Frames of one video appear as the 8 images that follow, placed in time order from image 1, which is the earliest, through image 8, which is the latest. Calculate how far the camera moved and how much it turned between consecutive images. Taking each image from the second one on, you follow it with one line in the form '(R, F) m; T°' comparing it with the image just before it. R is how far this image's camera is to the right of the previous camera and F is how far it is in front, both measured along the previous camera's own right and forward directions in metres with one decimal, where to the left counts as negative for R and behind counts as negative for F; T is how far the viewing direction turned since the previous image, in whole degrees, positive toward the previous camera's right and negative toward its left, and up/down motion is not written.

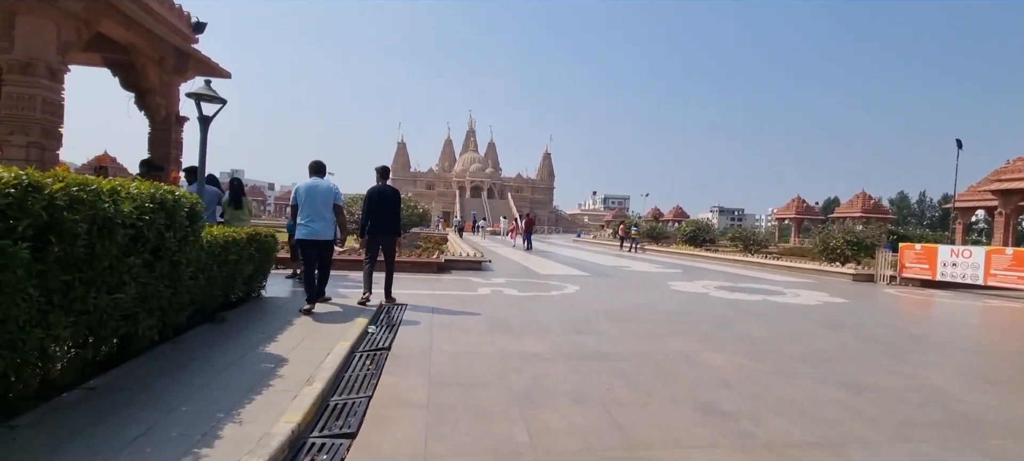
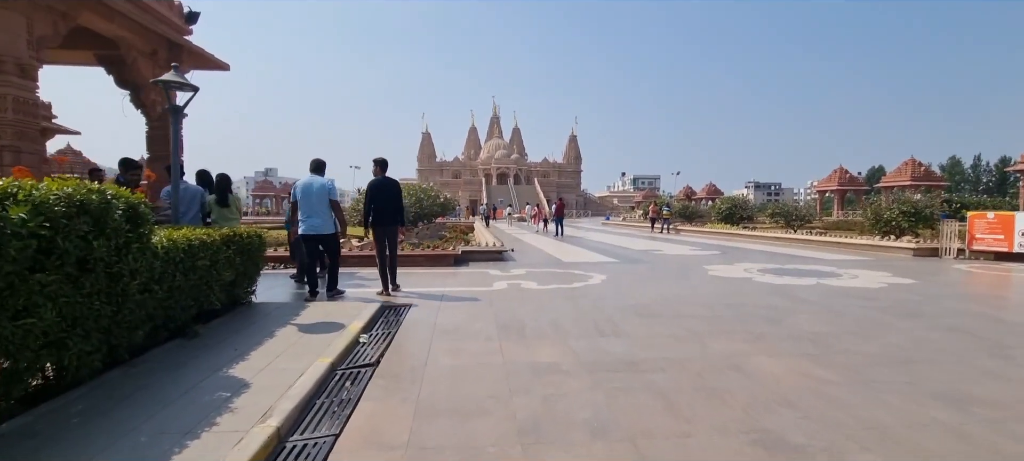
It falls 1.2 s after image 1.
(+0.2, +0.7) m; -3°
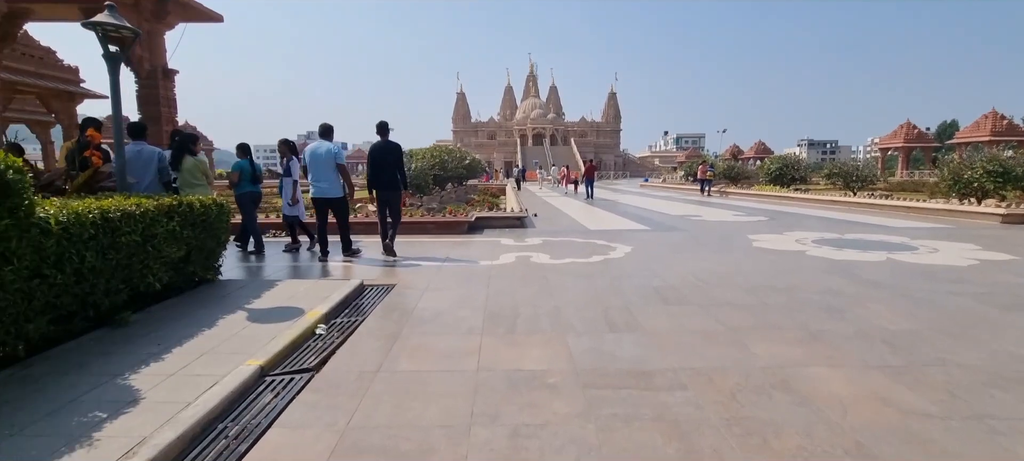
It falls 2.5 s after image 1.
(+0.4, +0.9) m; -5°
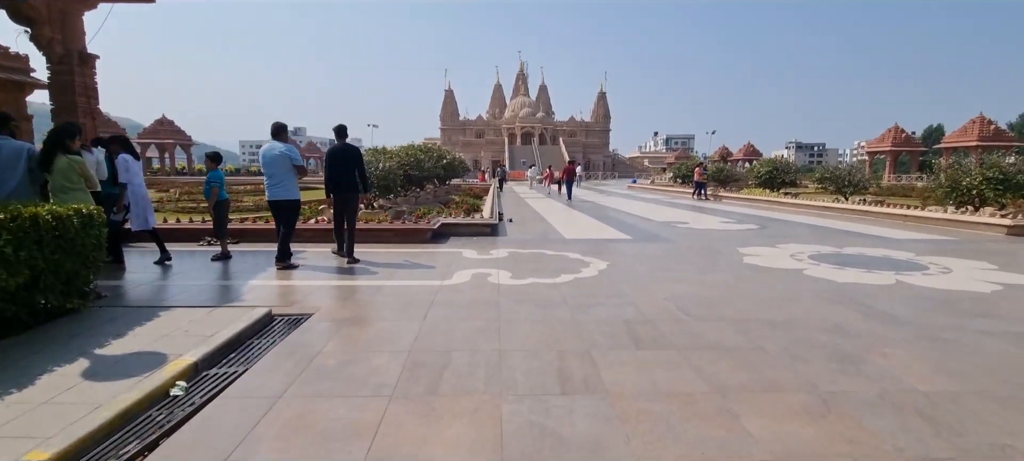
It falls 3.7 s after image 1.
(+0.4, +0.8) m; +1°
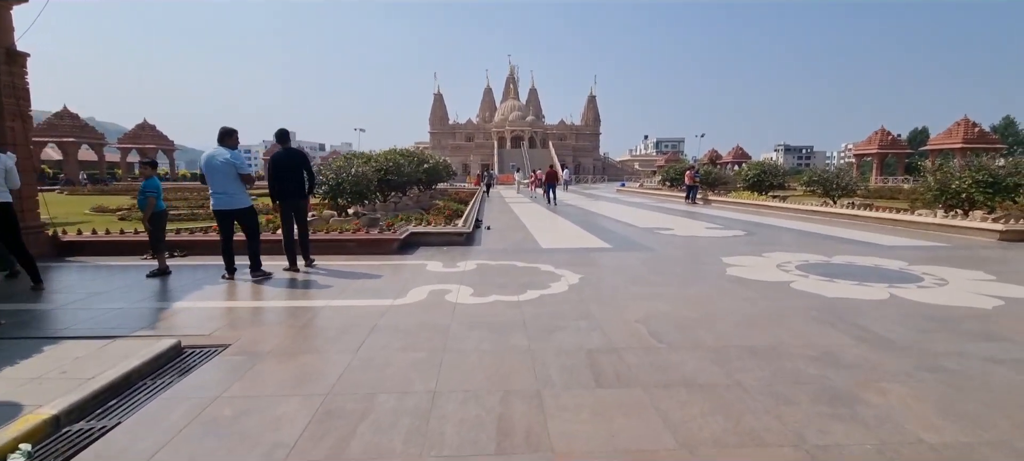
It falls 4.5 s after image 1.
(+0.3, +0.5) m; +1°
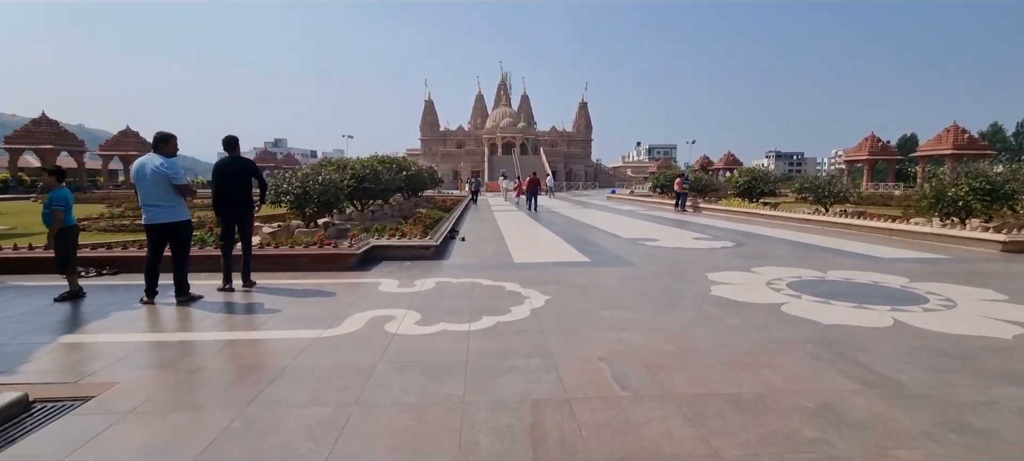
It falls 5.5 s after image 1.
(+0.4, +0.6) m; +1°
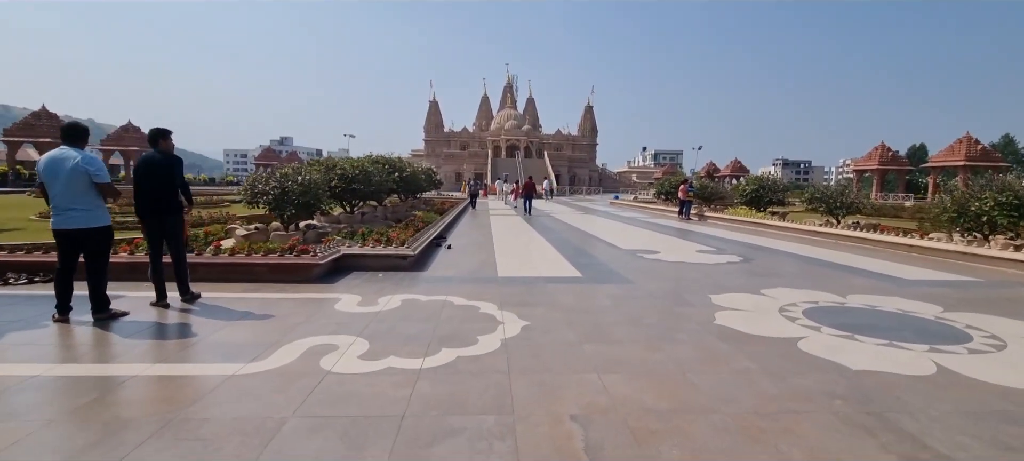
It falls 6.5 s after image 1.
(+0.3, +0.7) m; 0°
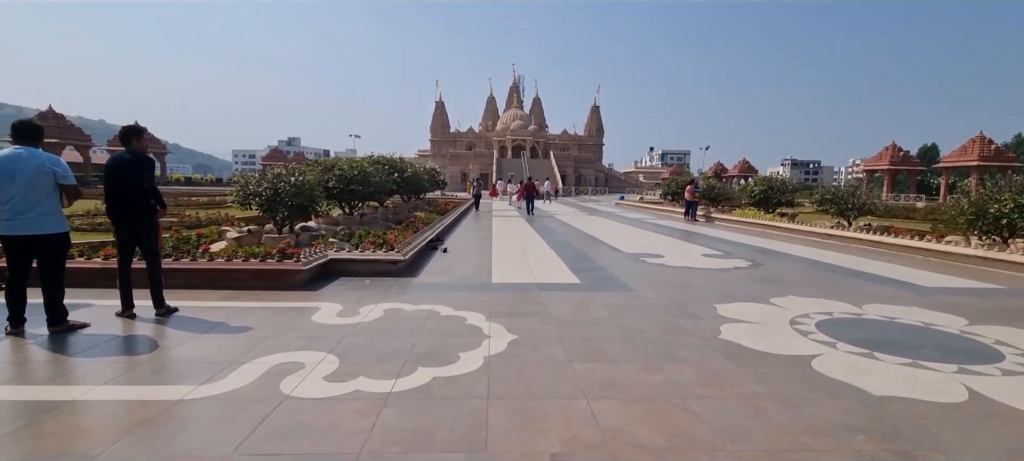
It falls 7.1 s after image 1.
(+0.2, +0.3) m; -1°
